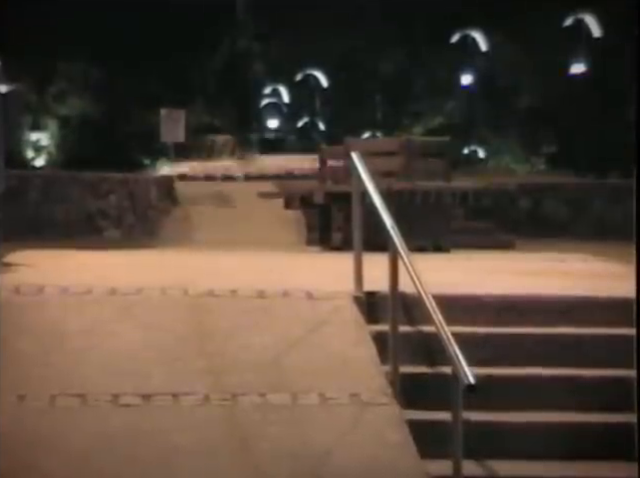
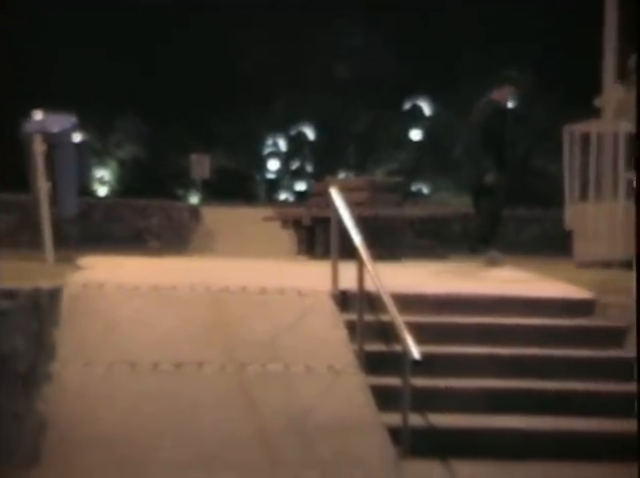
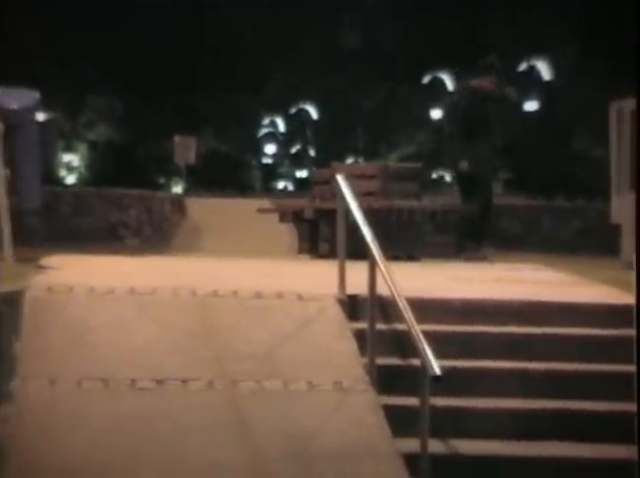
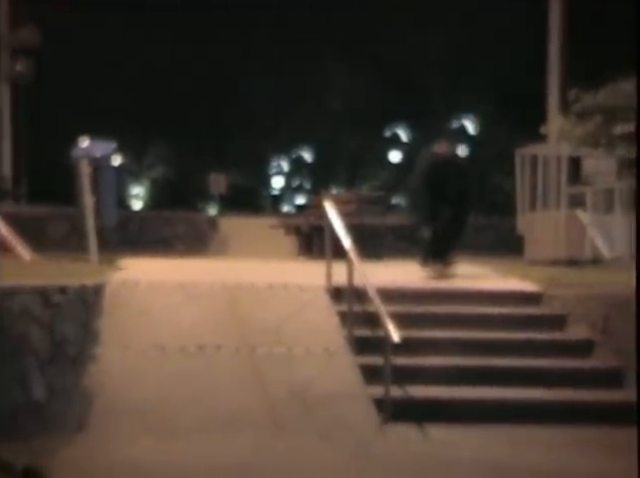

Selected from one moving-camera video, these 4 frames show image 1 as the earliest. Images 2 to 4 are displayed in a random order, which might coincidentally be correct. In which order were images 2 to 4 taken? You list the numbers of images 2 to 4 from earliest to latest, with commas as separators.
3, 2, 4
